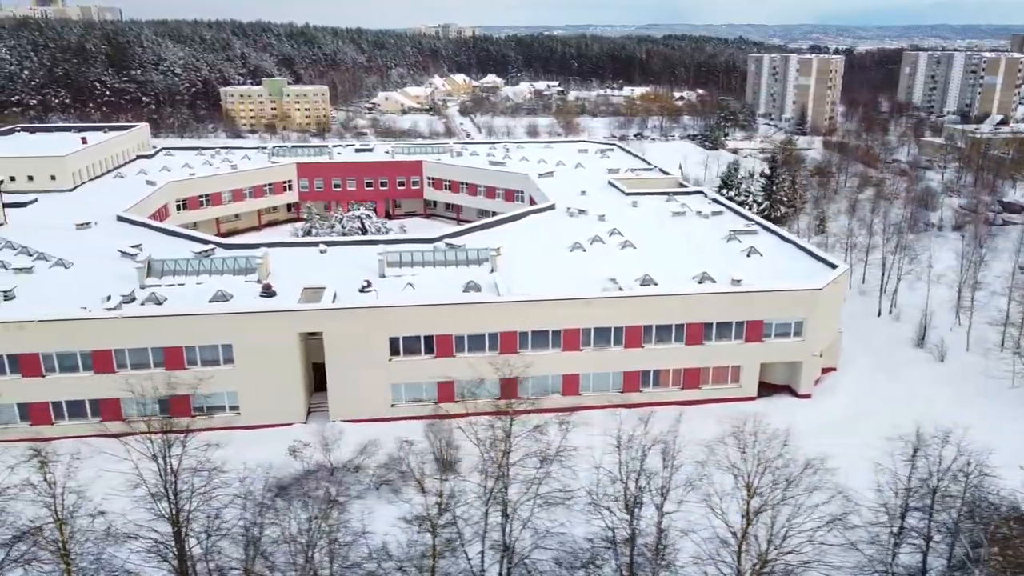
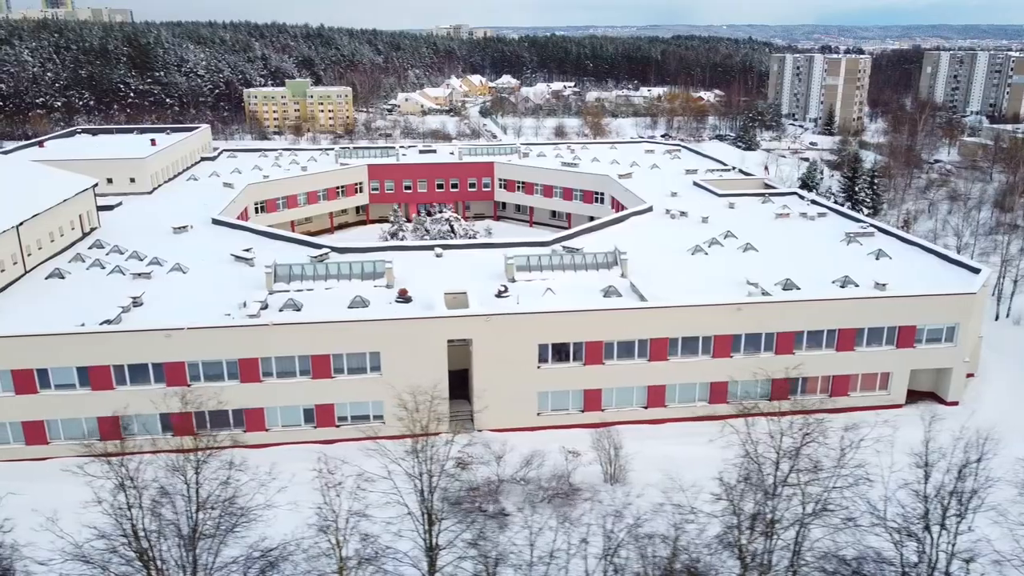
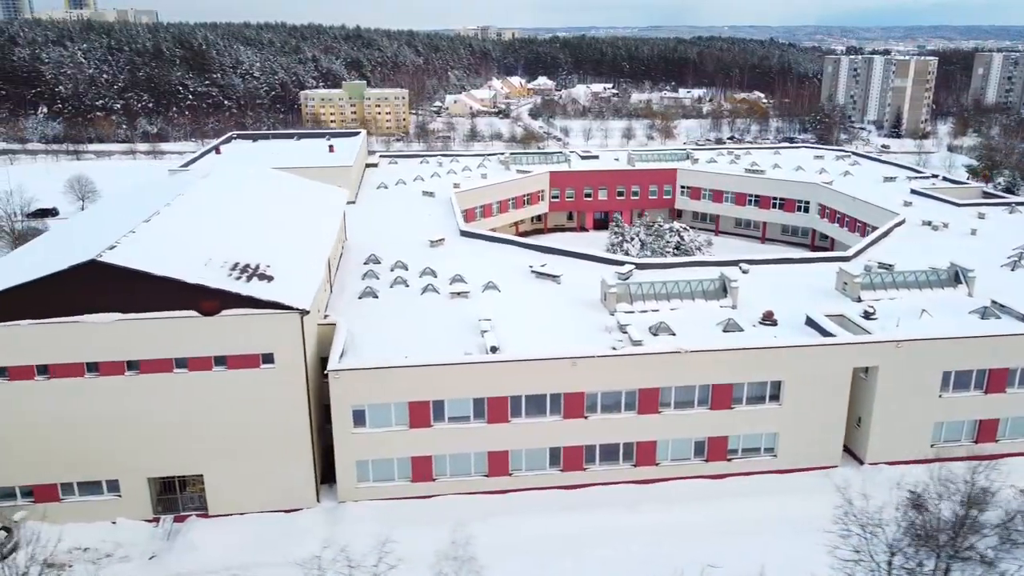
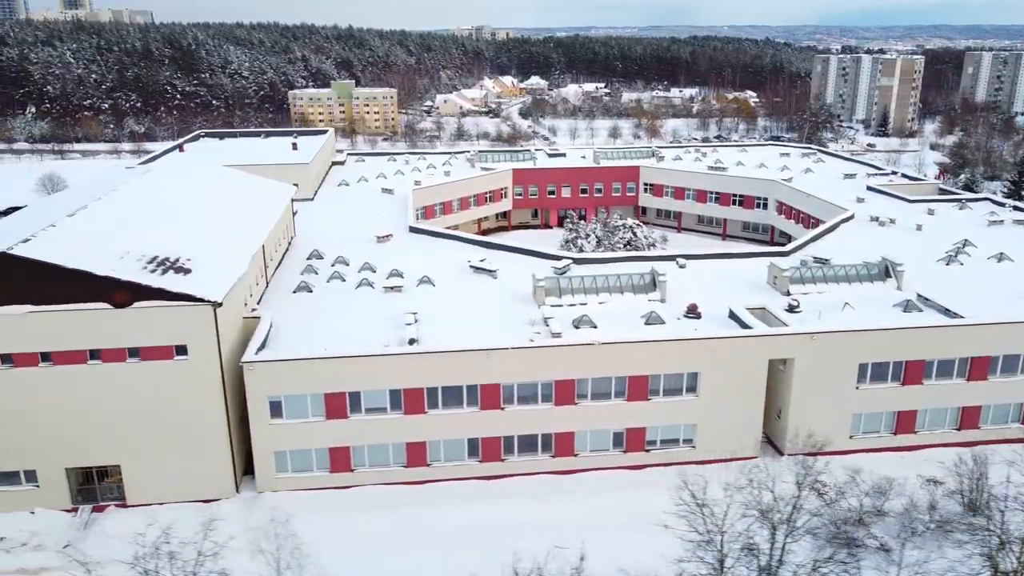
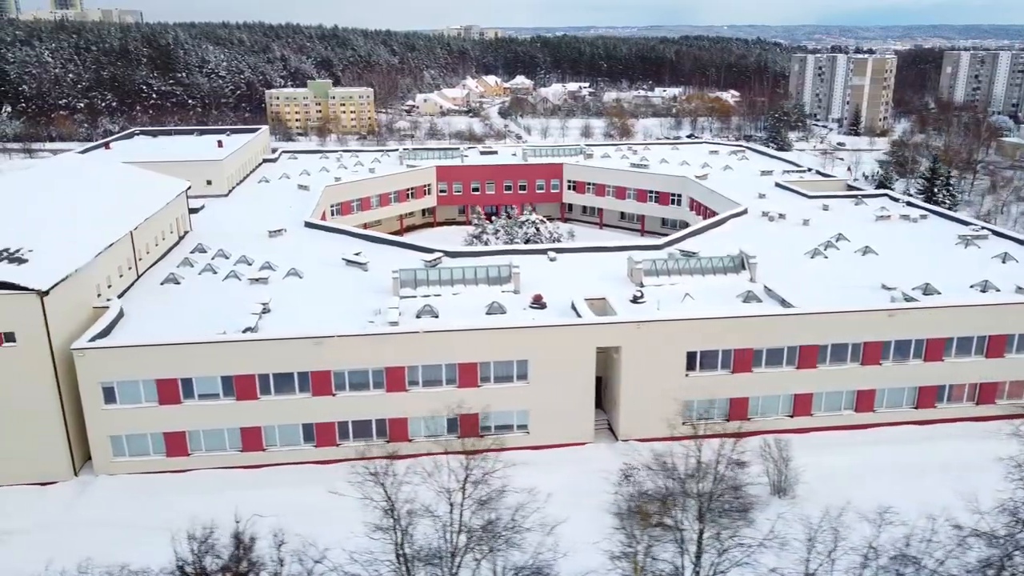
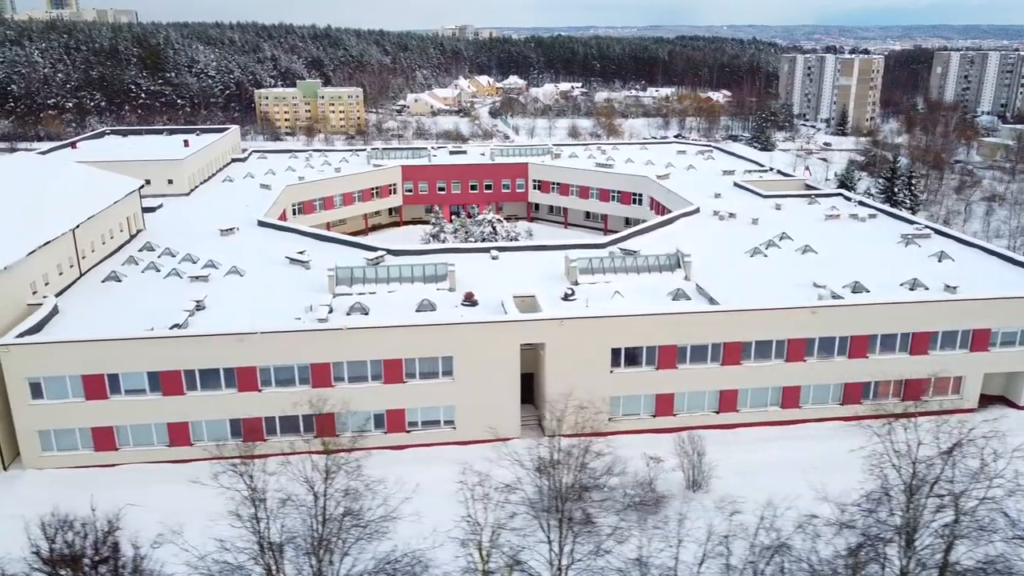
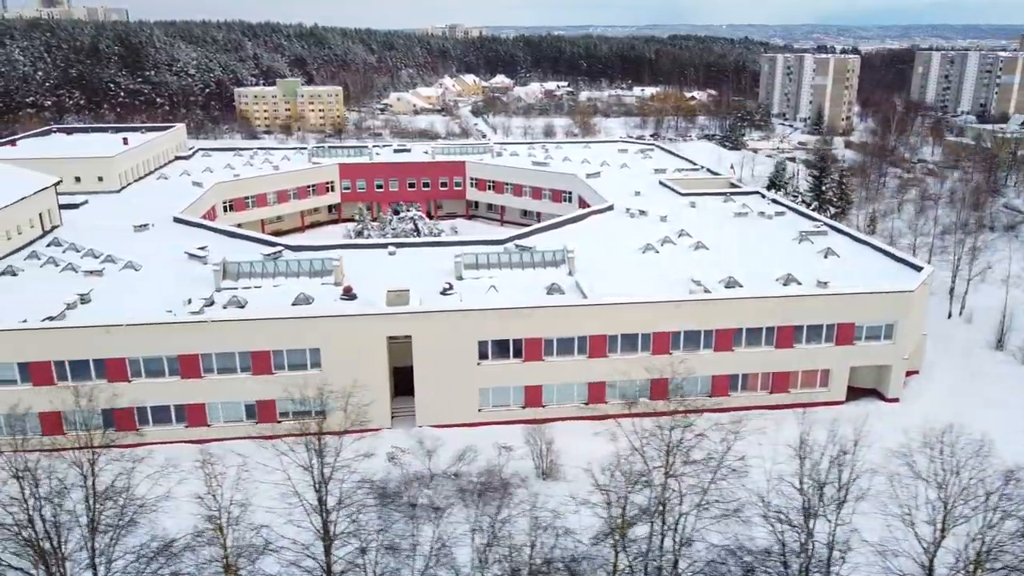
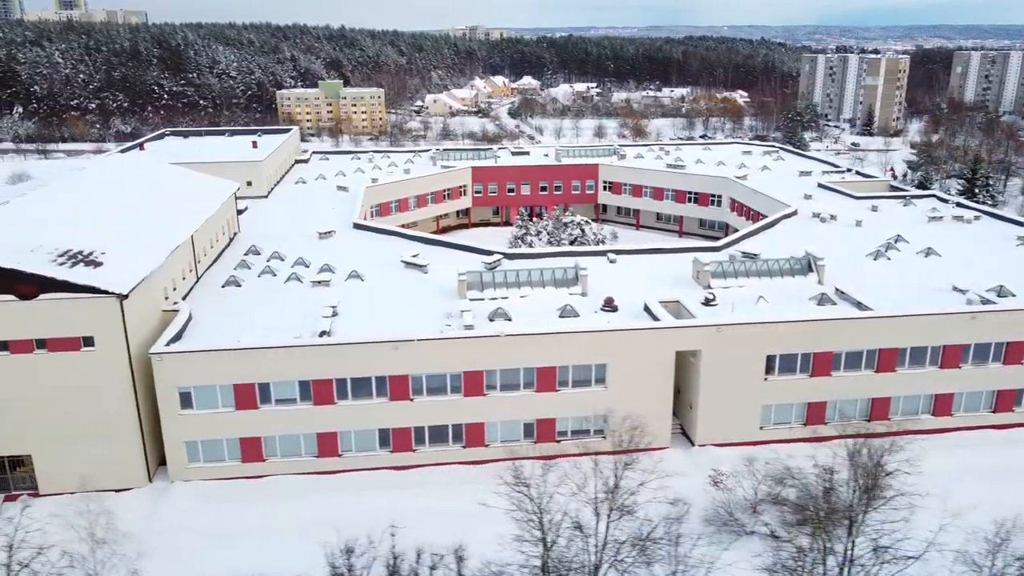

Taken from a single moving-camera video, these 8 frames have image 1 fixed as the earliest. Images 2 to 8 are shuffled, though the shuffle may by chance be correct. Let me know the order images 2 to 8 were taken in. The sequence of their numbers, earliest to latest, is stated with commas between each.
7, 2, 6, 5, 8, 4, 3
